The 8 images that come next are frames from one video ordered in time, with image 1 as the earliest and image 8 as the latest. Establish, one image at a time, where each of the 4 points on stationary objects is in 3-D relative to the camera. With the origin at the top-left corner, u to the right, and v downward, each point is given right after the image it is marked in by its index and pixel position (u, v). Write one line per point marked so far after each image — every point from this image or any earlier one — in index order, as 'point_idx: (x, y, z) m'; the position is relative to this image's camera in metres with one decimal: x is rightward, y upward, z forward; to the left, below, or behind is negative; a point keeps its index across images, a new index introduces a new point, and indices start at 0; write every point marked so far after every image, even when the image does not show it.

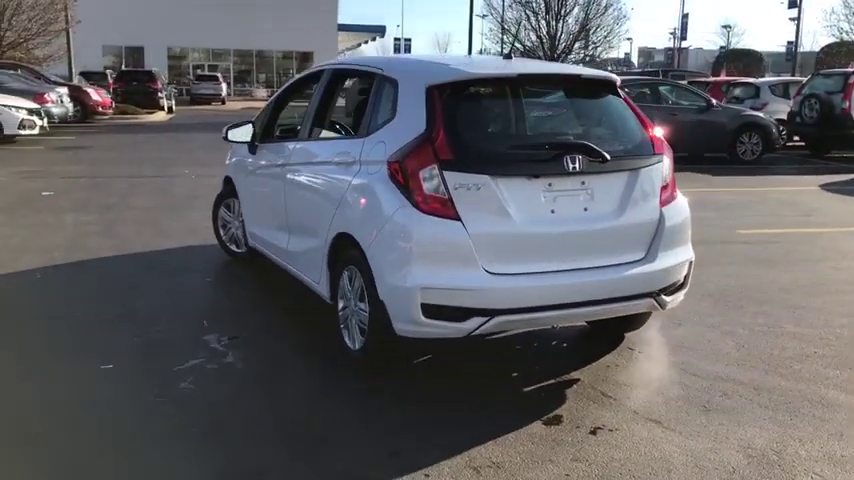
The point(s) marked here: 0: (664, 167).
0: (+1.3, +0.4, +4.6) m
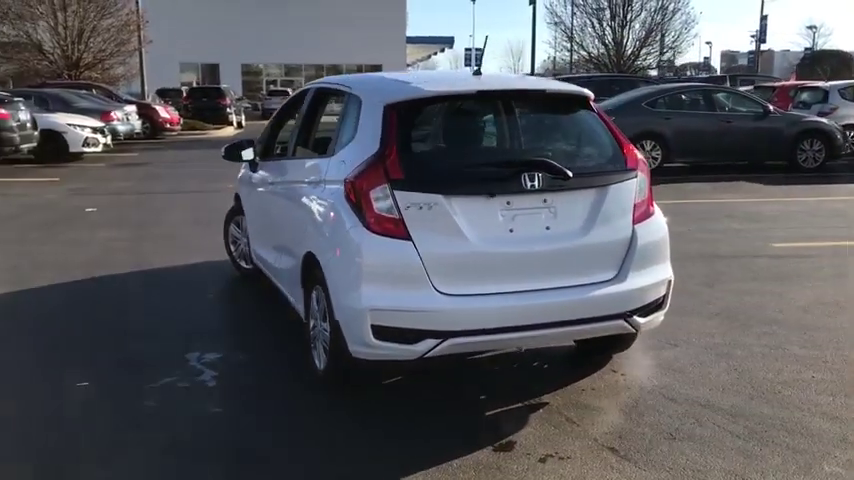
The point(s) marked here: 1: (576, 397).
0: (+1.1, +0.3, +4.5) m
1: (+0.8, -0.8, +4.5) m
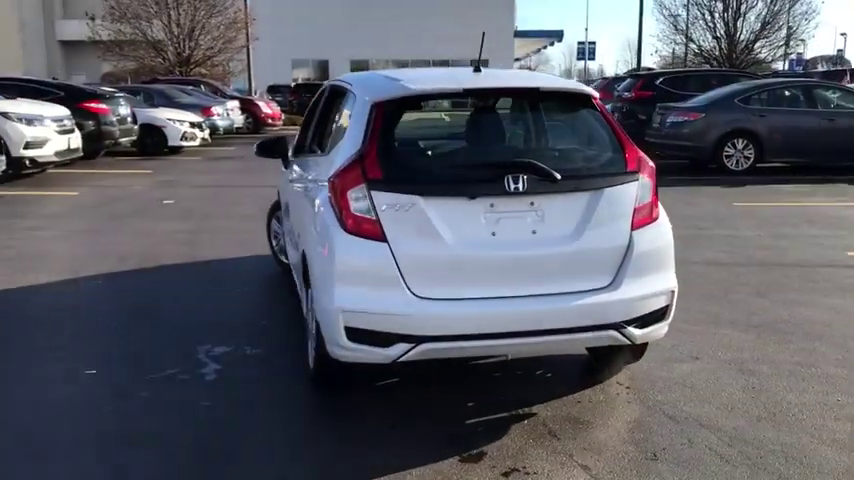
0: (+1.1, +0.3, +4.2) m
1: (+0.7, -0.9, +4.3) m
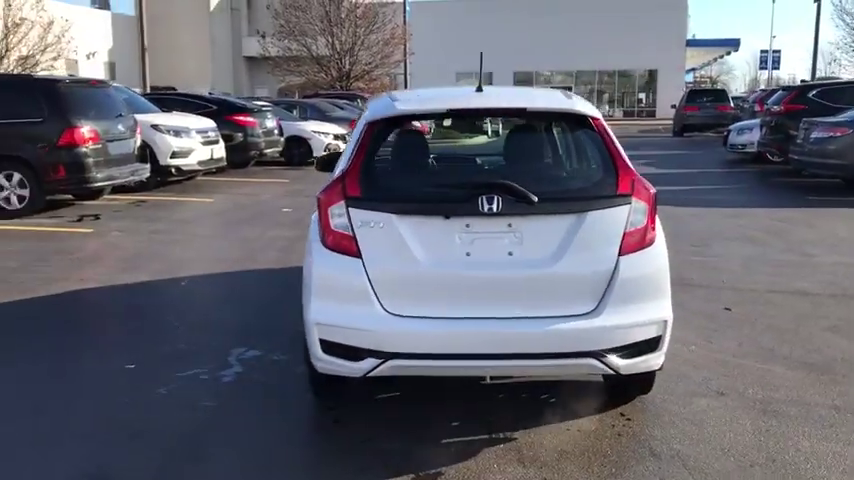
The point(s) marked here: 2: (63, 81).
0: (+1.0, +0.1, +4.0) m
1: (+0.6, -1.0, +4.2) m
2: (-4.9, +2.1, +11.2) m
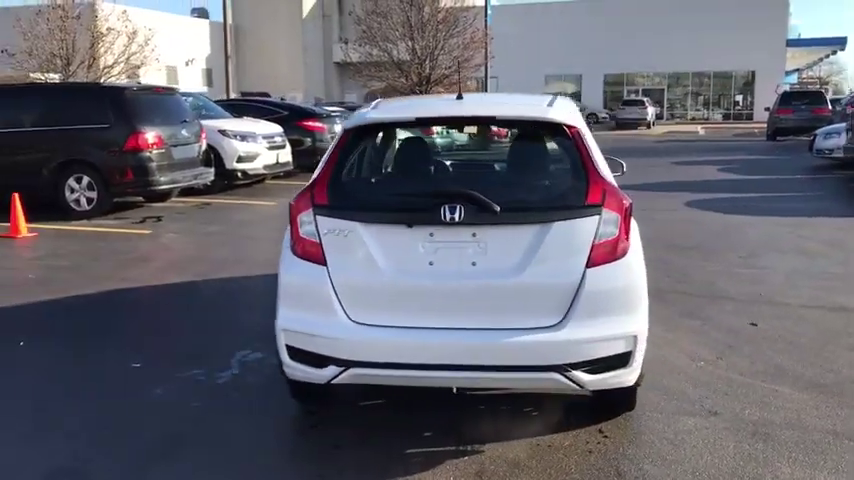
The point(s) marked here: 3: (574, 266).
0: (+0.8, +0.1, +3.9) m
1: (+0.4, -1.0, +4.1) m
2: (-4.2, +2.1, +11.7) m
3: (+0.7, -0.1, +3.9) m
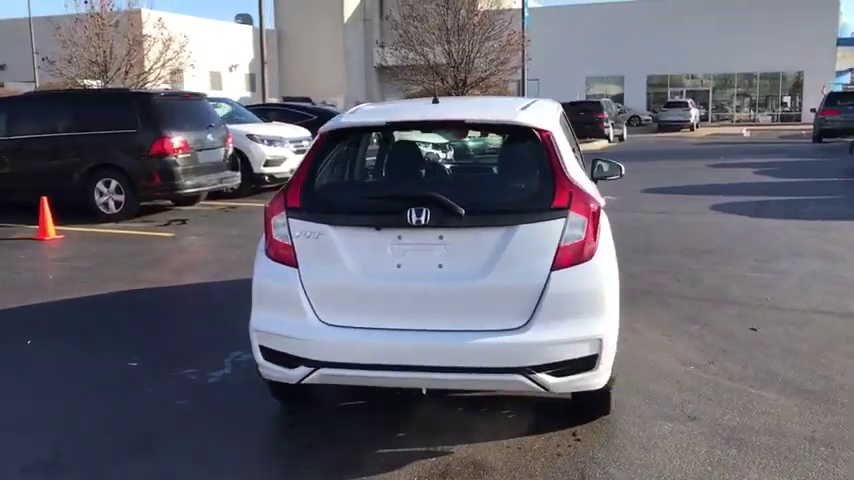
0: (+0.7, +0.1, +3.9) m
1: (+0.3, -1.1, +4.1) m
2: (-3.9, +2.1, +12.0) m
3: (+0.5, -0.1, +3.9) m
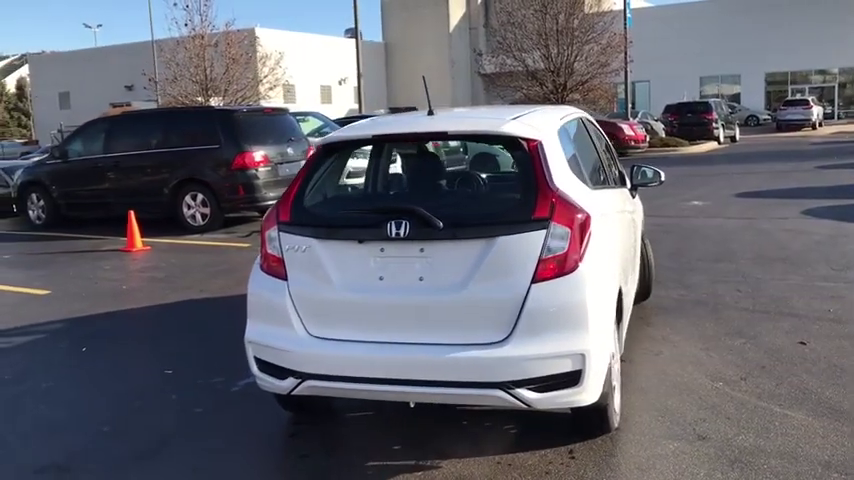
0: (+0.6, 0.0, +3.8) m
1: (+0.2, -1.1, +4.0) m
2: (-2.8, +1.9, +12.4) m
3: (+0.4, -0.2, +3.8) m
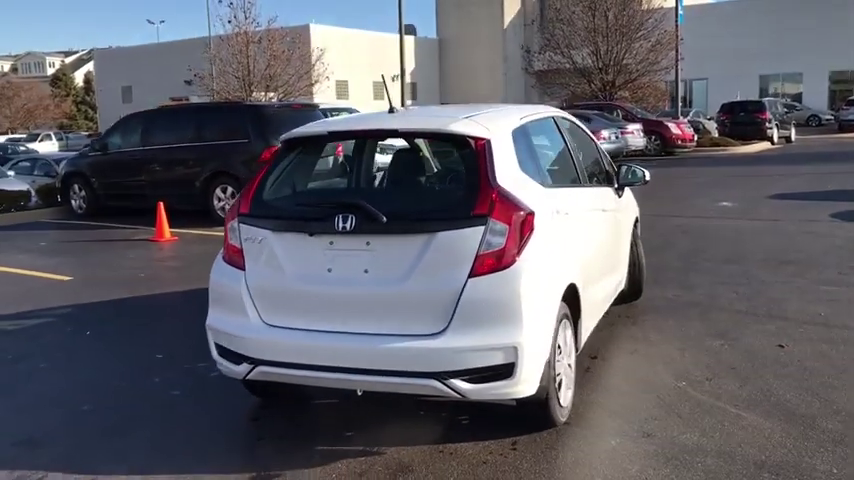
0: (+0.3, 0.0, +3.9) m
1: (-0.1, -1.1, +4.2) m
2: (-2.4, +2.1, +12.8) m
3: (+0.1, -0.2, +3.9) m
